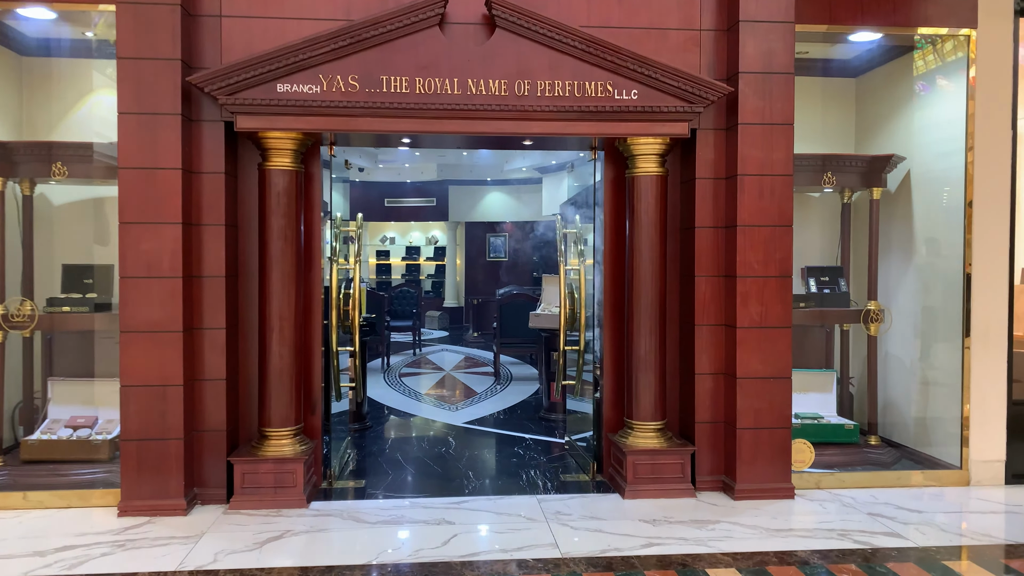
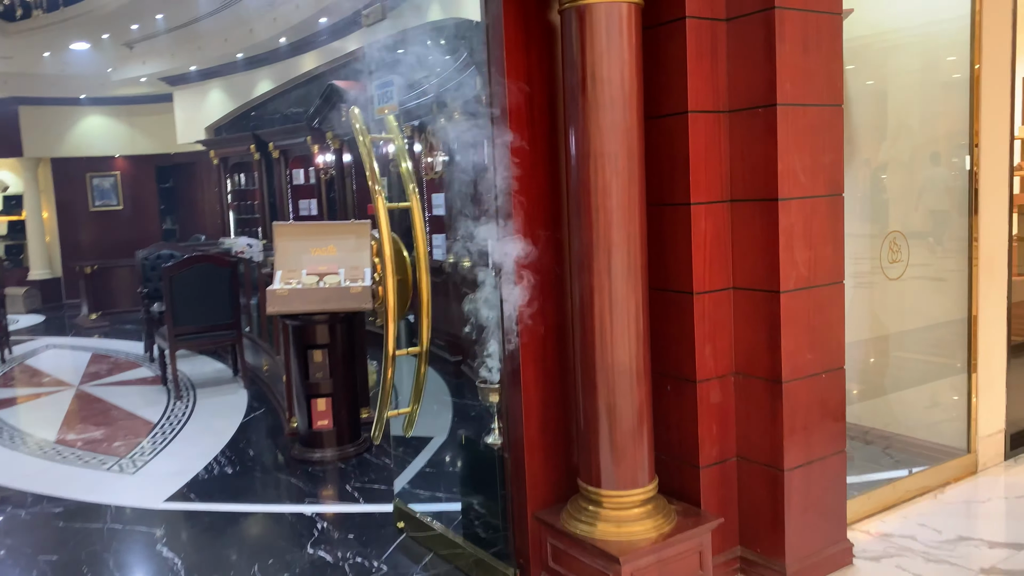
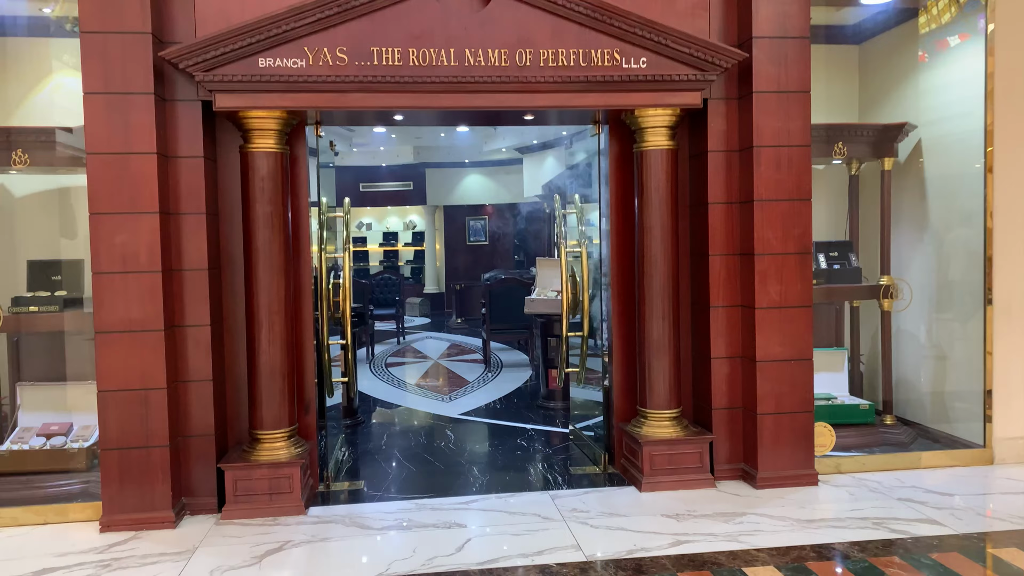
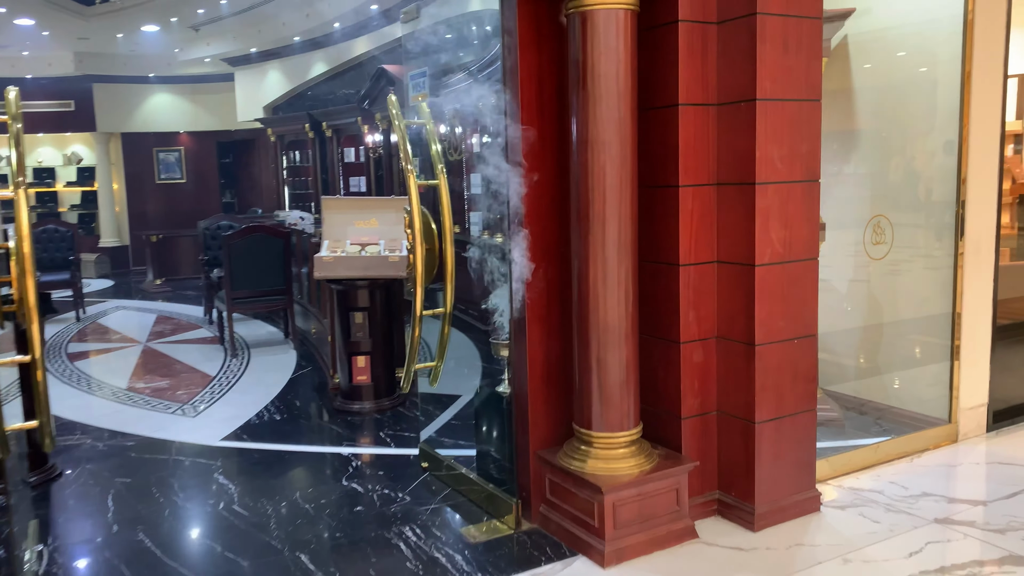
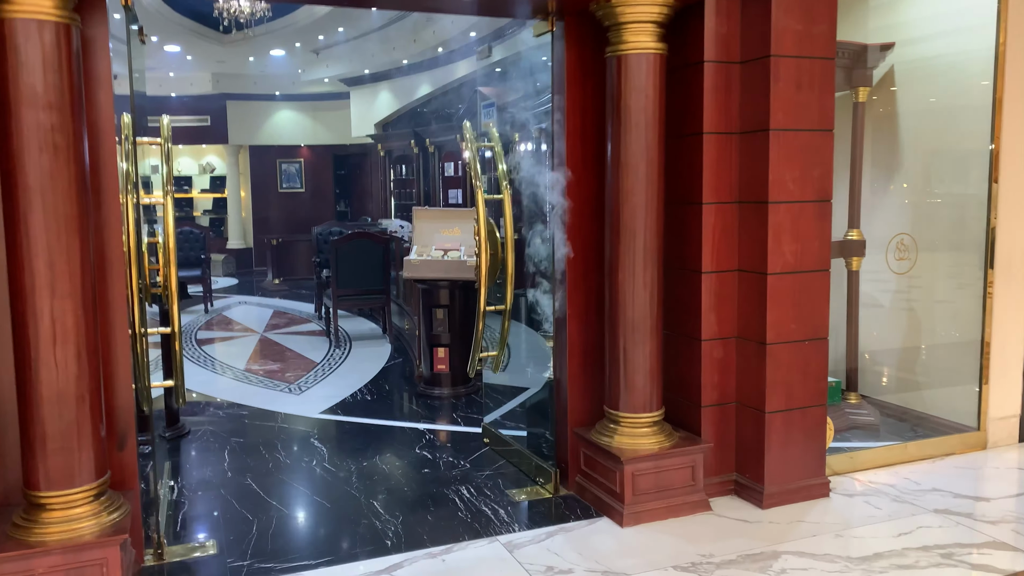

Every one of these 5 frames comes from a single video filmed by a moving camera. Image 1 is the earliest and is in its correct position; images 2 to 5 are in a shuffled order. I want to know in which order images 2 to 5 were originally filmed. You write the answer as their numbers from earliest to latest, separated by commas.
3, 5, 4, 2
